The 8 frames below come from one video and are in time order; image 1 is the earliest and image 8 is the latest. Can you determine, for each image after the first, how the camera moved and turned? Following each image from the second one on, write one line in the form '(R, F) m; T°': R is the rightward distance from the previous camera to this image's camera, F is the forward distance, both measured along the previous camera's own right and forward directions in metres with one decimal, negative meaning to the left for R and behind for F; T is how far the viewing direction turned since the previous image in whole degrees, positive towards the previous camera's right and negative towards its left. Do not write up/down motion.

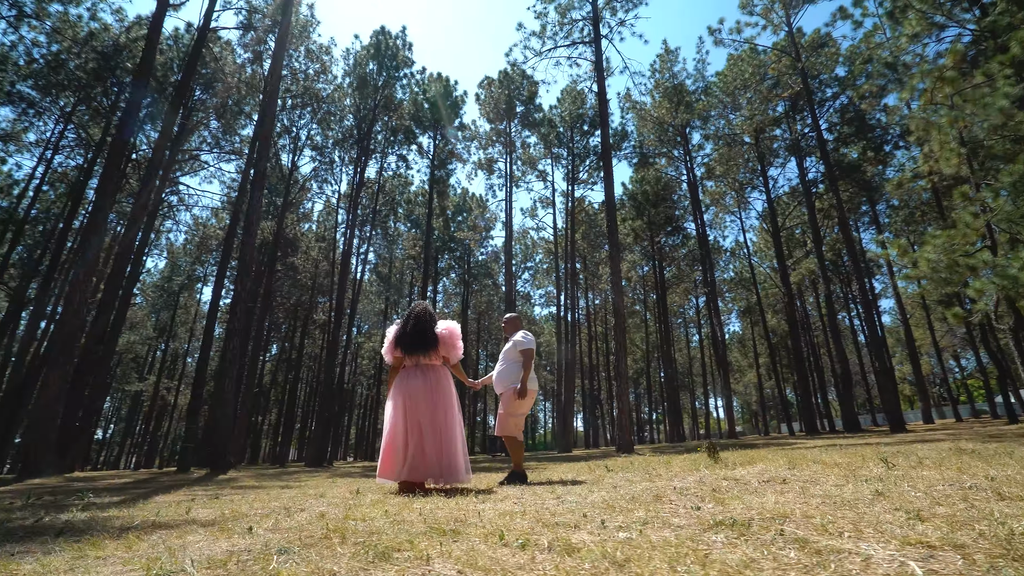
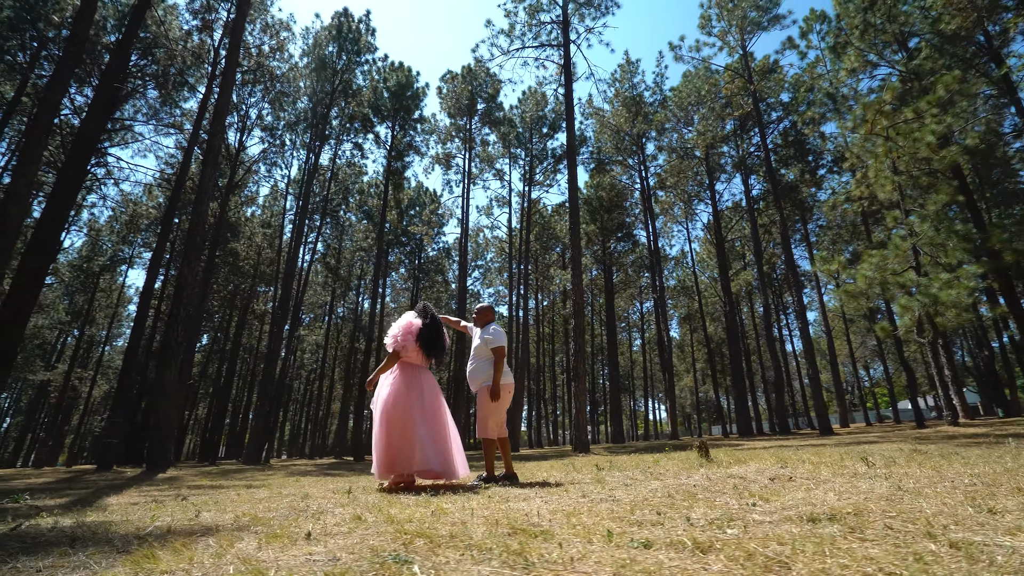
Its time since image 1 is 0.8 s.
(-0.3, +0.1) m; +7°
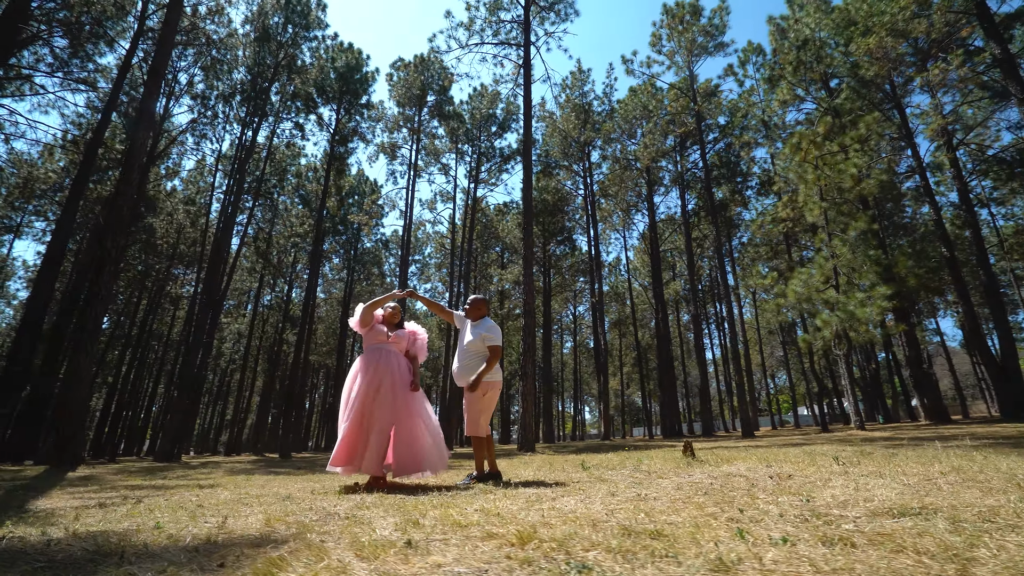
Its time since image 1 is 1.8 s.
(-0.4, +0.1) m; +8°
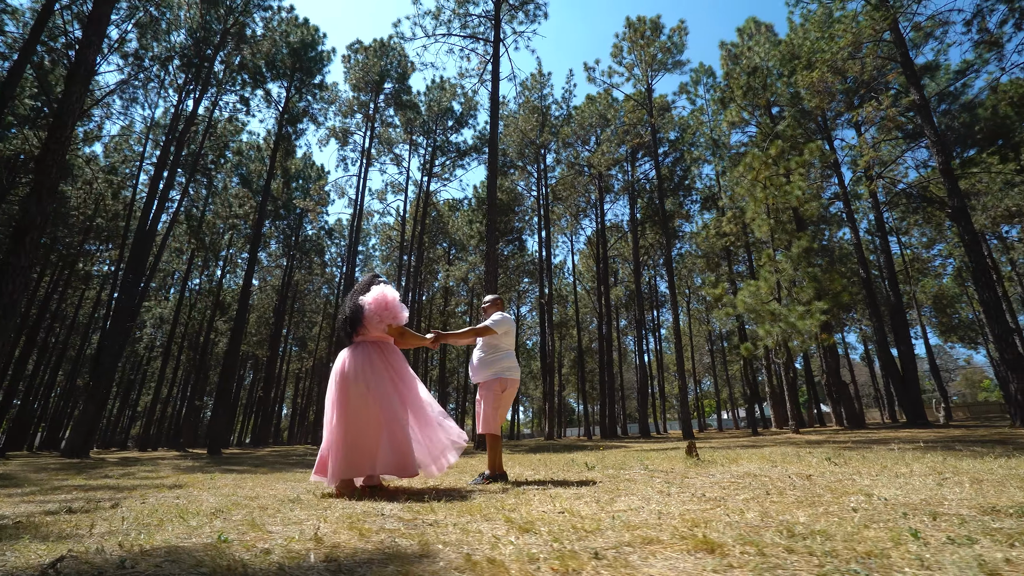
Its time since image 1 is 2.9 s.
(-0.5, +0.1) m; +7°
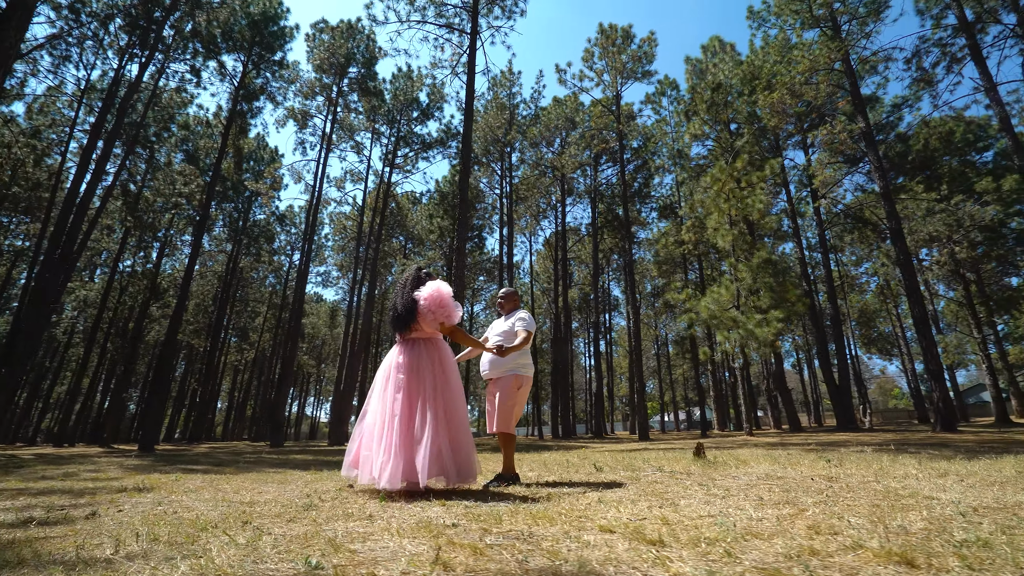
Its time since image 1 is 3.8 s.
(-0.4, +0.1) m; +6°
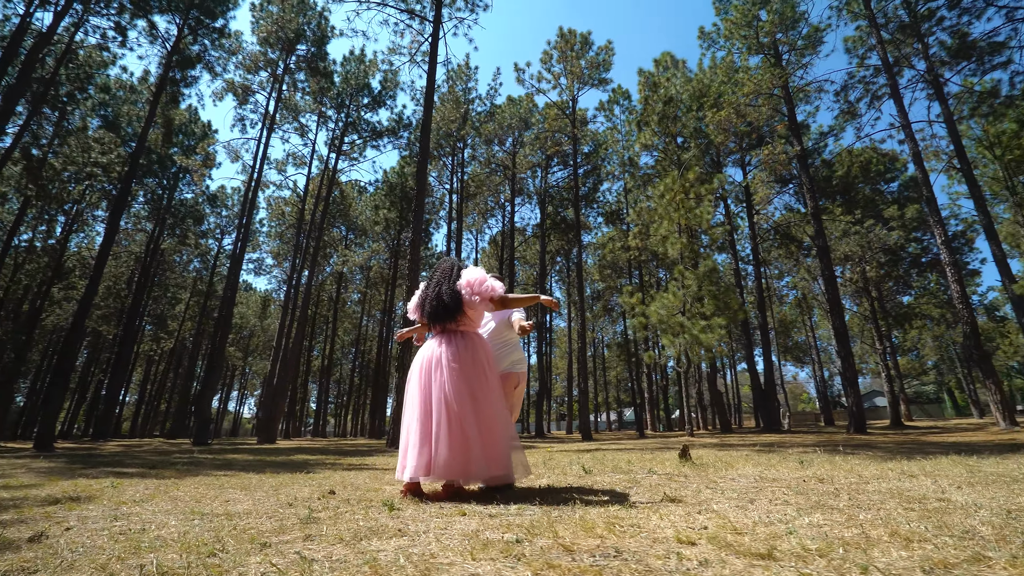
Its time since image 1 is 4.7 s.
(-0.4, +0.1) m; +7°
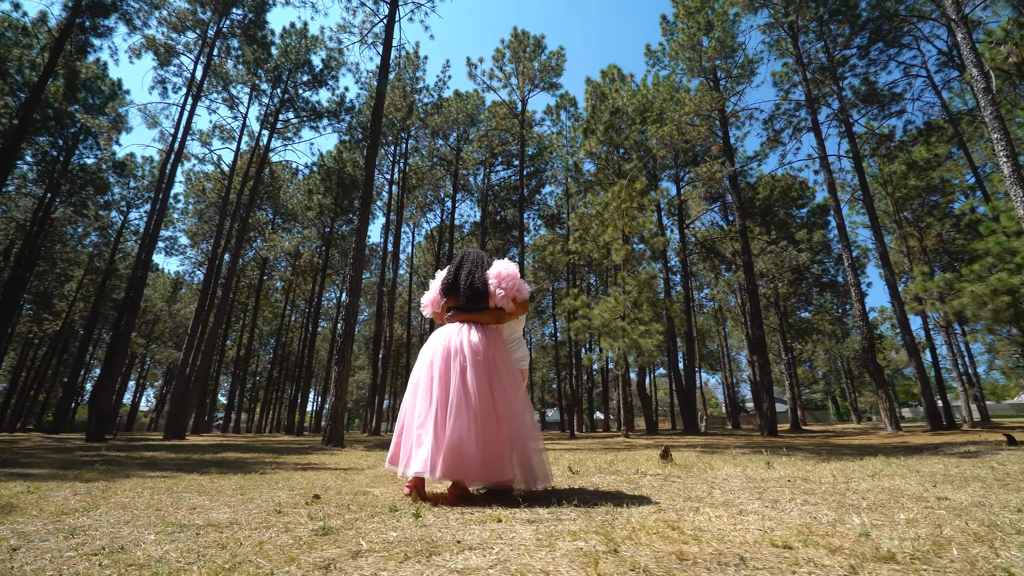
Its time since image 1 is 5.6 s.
(-0.4, +0.1) m; +9°
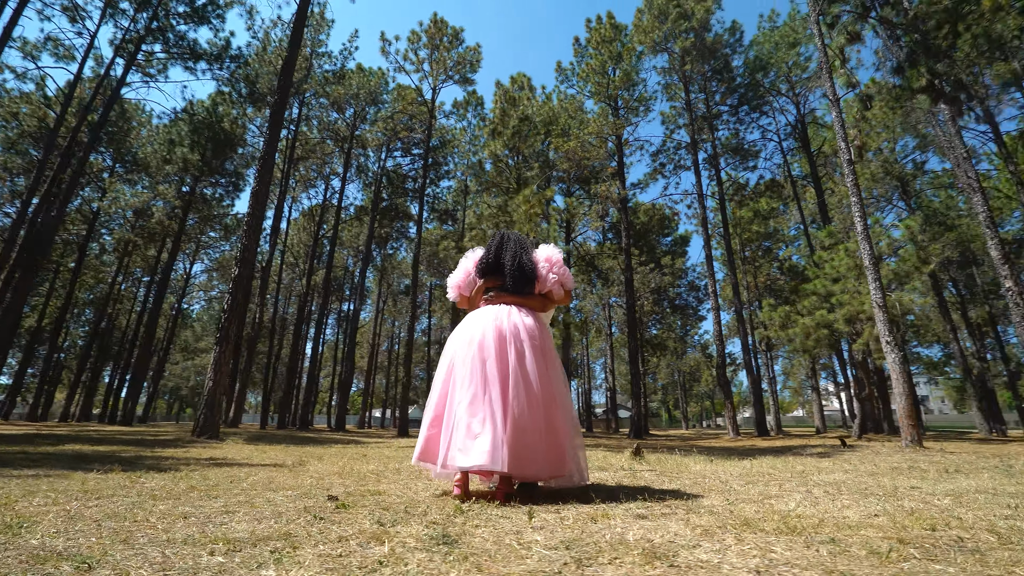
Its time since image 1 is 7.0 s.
(-0.8, +0.3) m; +16°
